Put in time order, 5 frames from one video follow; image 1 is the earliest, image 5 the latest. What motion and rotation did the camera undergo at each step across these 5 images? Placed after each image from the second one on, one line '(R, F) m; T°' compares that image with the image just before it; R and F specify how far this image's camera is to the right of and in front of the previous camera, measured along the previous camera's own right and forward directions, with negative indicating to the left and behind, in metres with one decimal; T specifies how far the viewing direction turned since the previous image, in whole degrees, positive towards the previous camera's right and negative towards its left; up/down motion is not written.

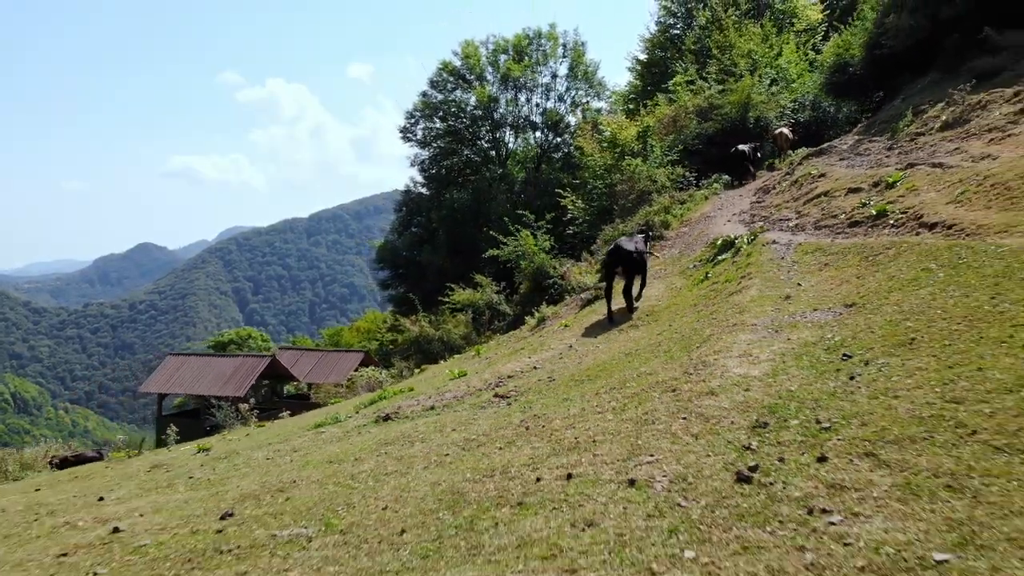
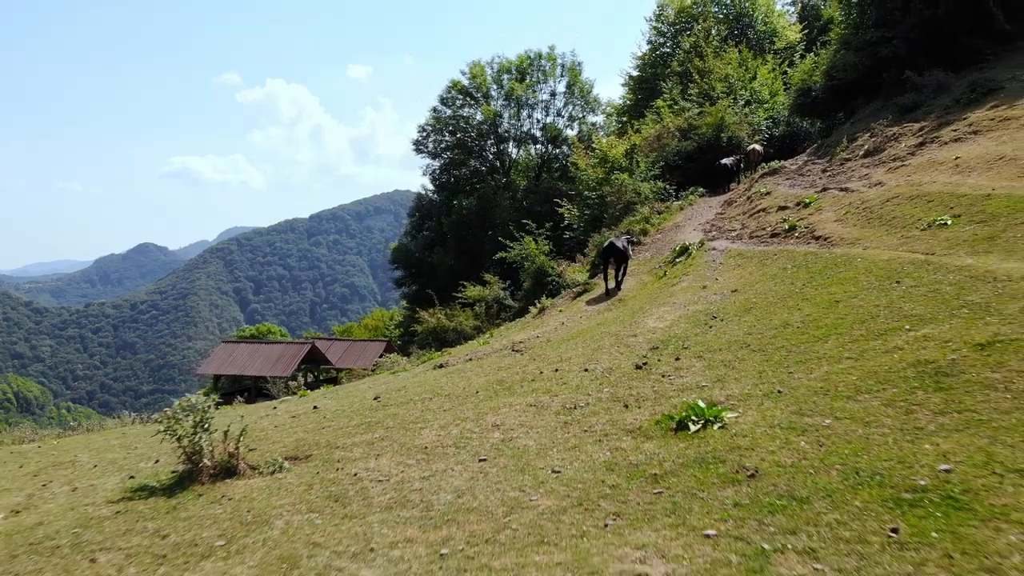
(-0.1, -2.9) m; 0°
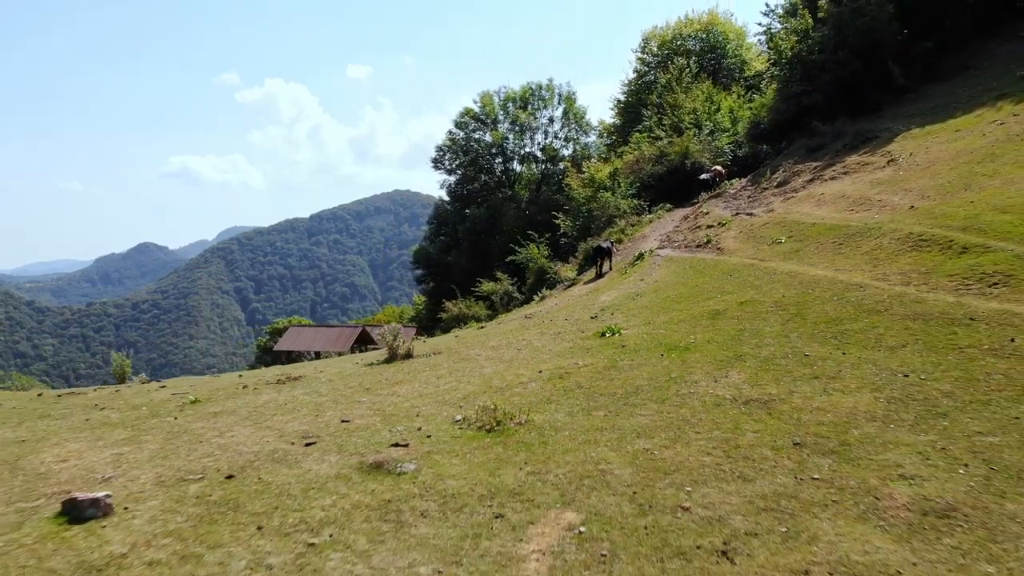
(-0.2, -5.8) m; 0°
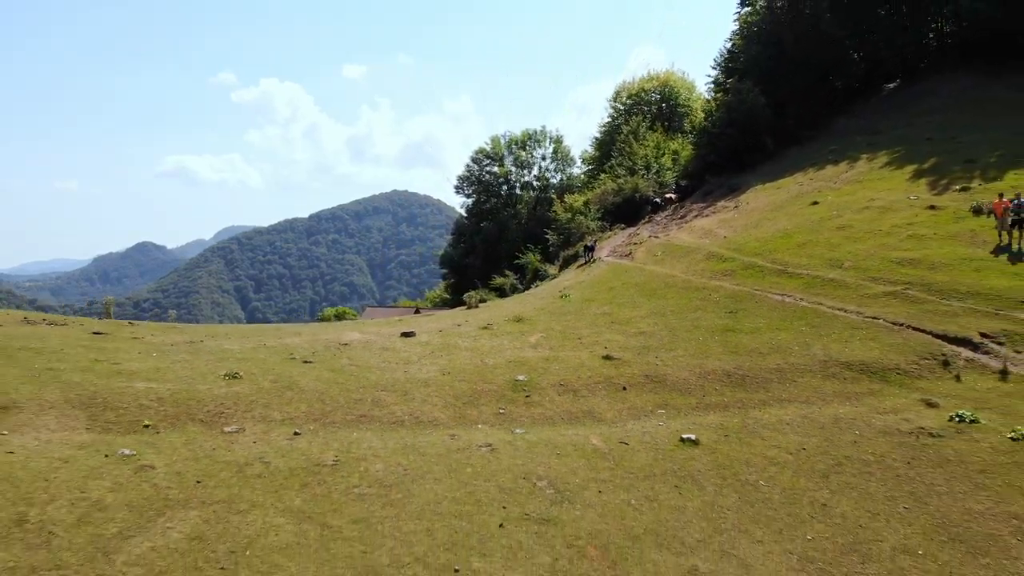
(-0.3, -14.0) m; 0°
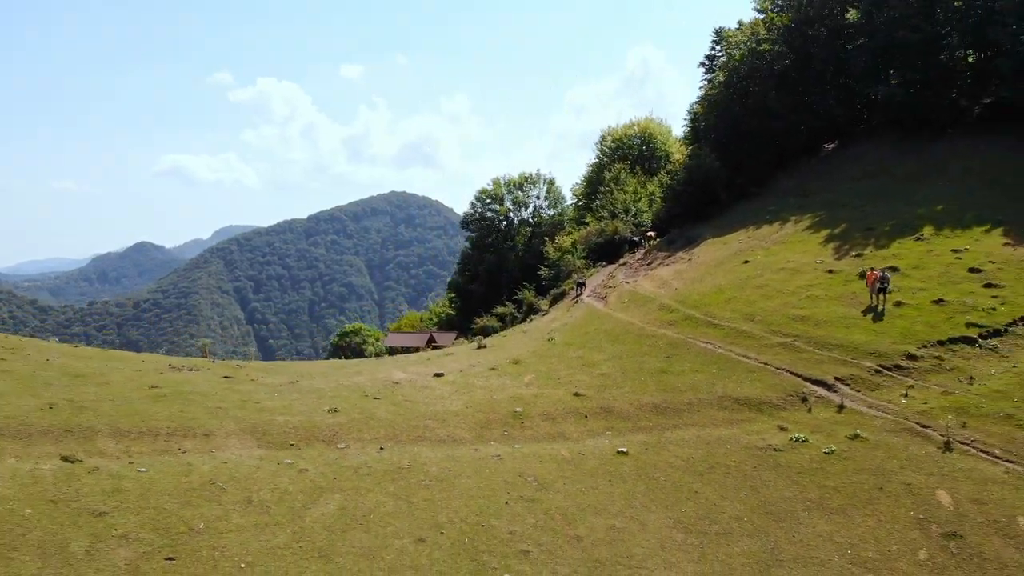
(-0.1, -8.5) m; 0°
